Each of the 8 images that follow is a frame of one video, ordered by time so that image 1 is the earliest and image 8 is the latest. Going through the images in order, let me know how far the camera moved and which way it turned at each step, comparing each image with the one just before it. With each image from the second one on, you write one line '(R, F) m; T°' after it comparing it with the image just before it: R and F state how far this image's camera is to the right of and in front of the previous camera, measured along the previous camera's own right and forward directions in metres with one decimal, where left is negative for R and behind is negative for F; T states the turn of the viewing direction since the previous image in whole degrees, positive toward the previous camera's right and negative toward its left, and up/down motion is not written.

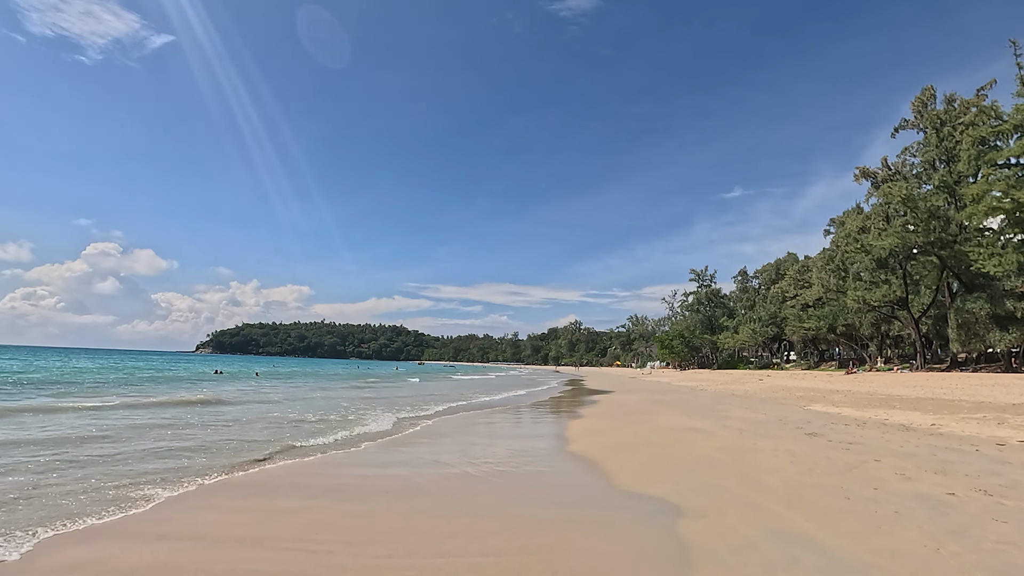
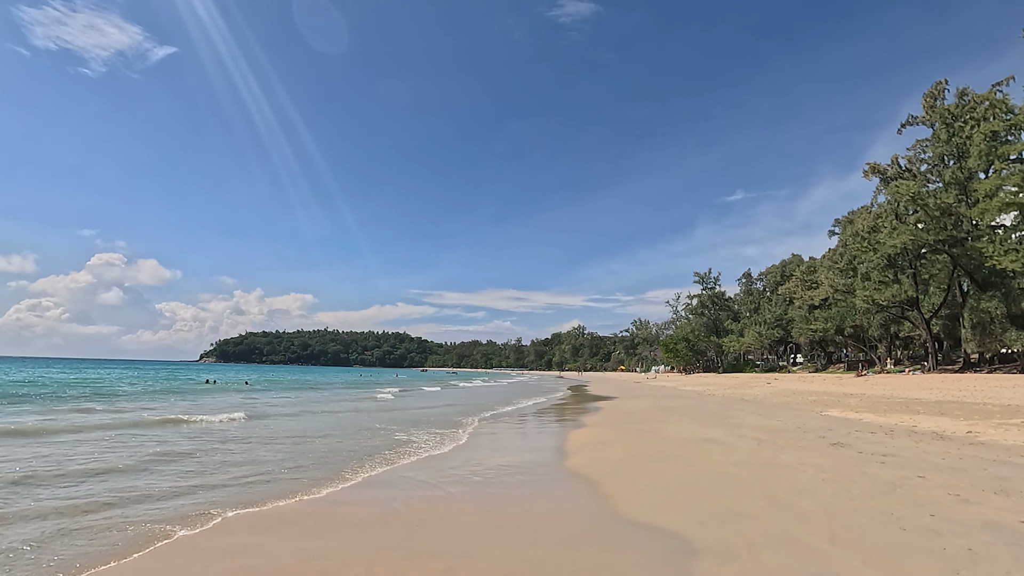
(+0.2, +0.8) m; 0°
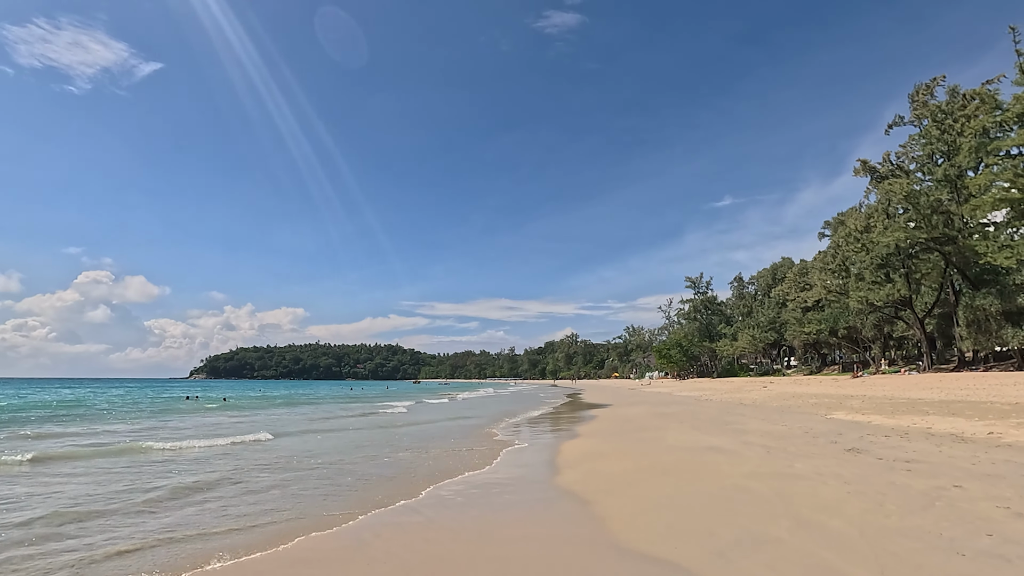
(+0.1, +0.7) m; +1°
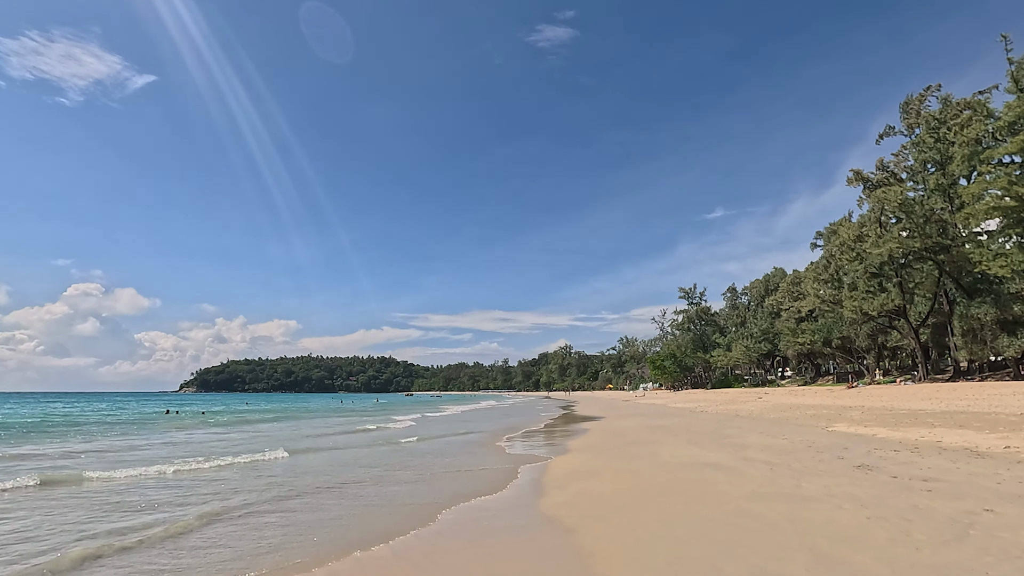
(+0.2, +0.6) m; +1°
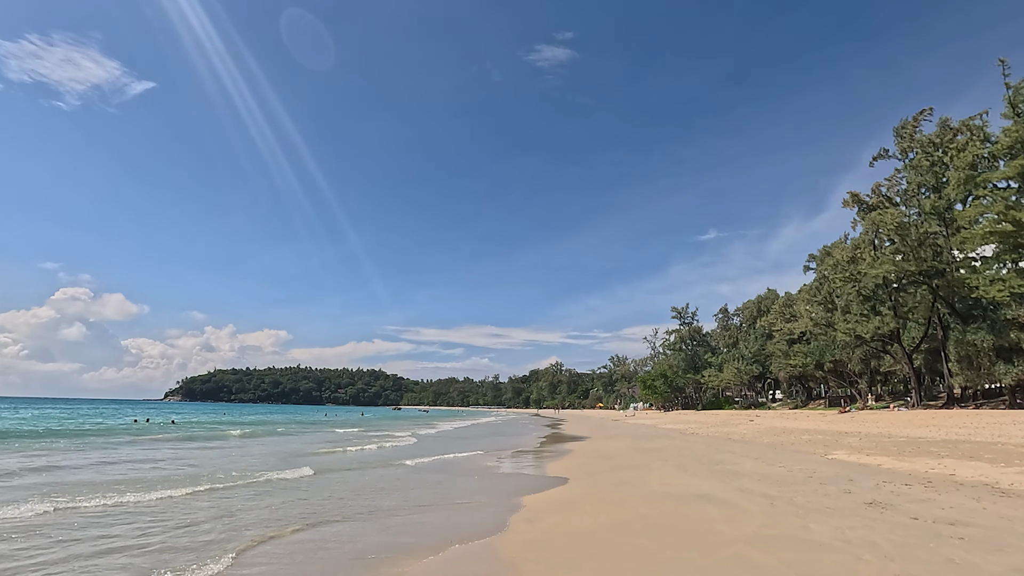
(+0.3, +0.9) m; +1°
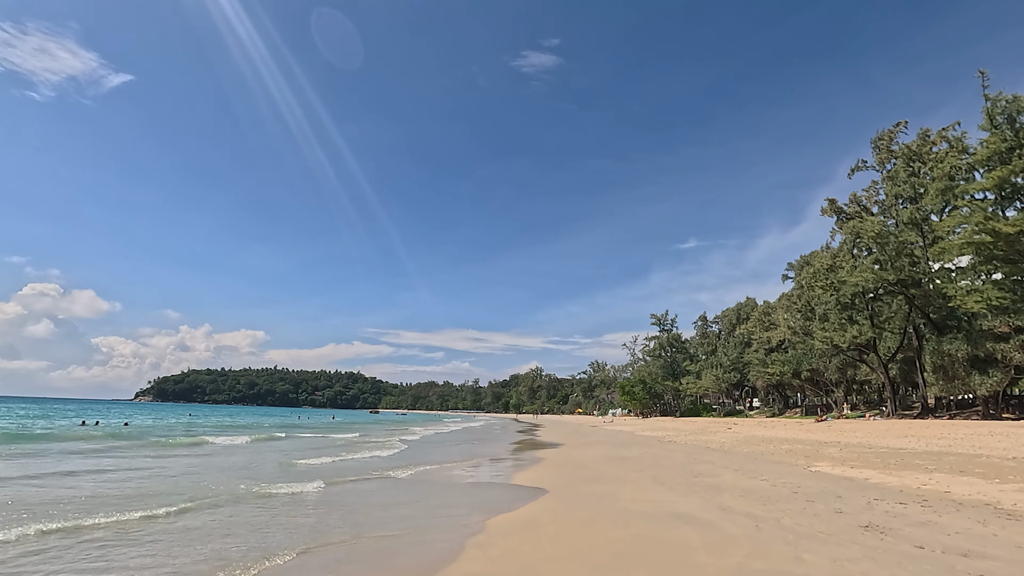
(+0.3, +0.9) m; +2°
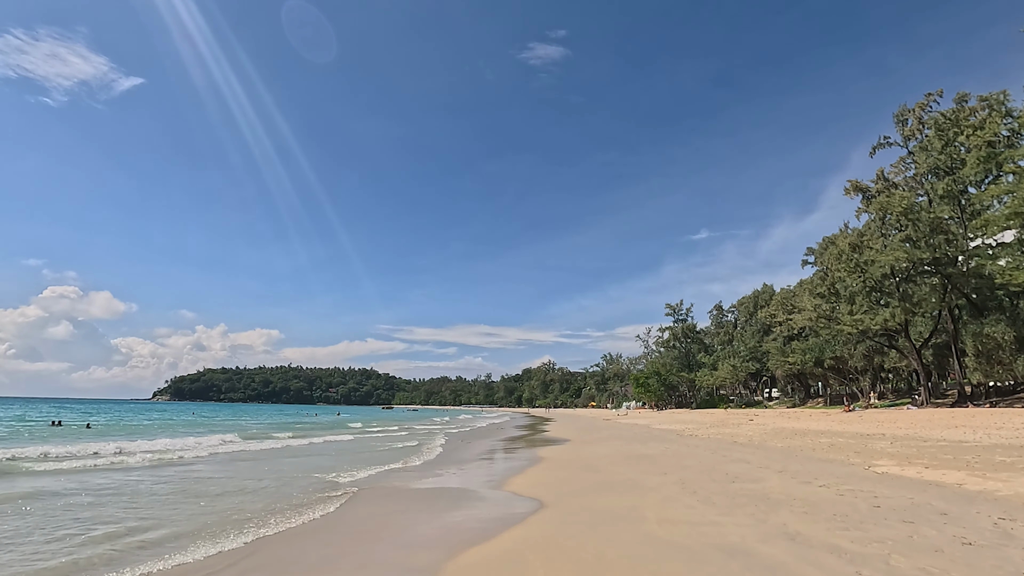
(+0.4, +2.2) m; -1°
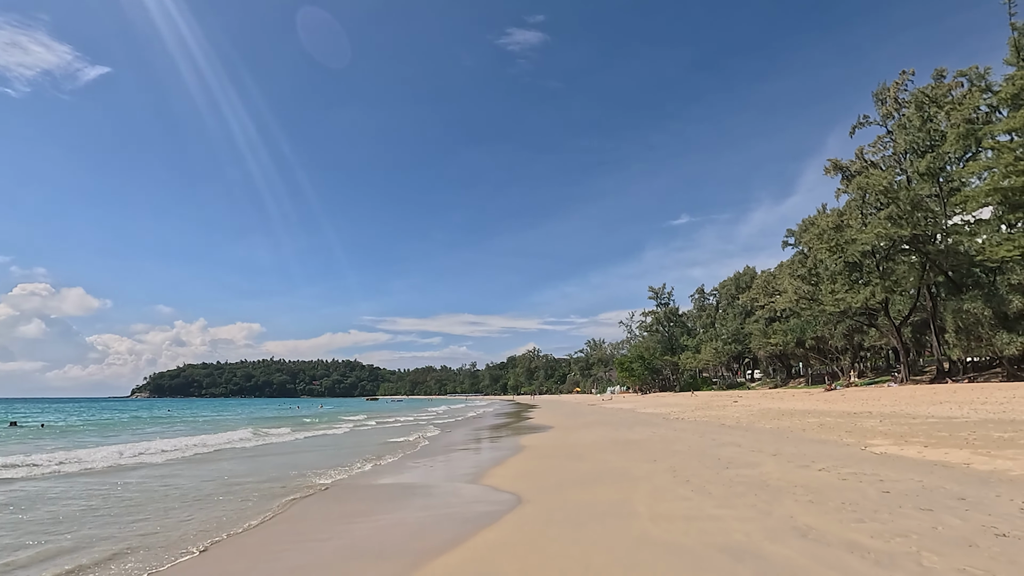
(+0.1, +0.7) m; +2°
